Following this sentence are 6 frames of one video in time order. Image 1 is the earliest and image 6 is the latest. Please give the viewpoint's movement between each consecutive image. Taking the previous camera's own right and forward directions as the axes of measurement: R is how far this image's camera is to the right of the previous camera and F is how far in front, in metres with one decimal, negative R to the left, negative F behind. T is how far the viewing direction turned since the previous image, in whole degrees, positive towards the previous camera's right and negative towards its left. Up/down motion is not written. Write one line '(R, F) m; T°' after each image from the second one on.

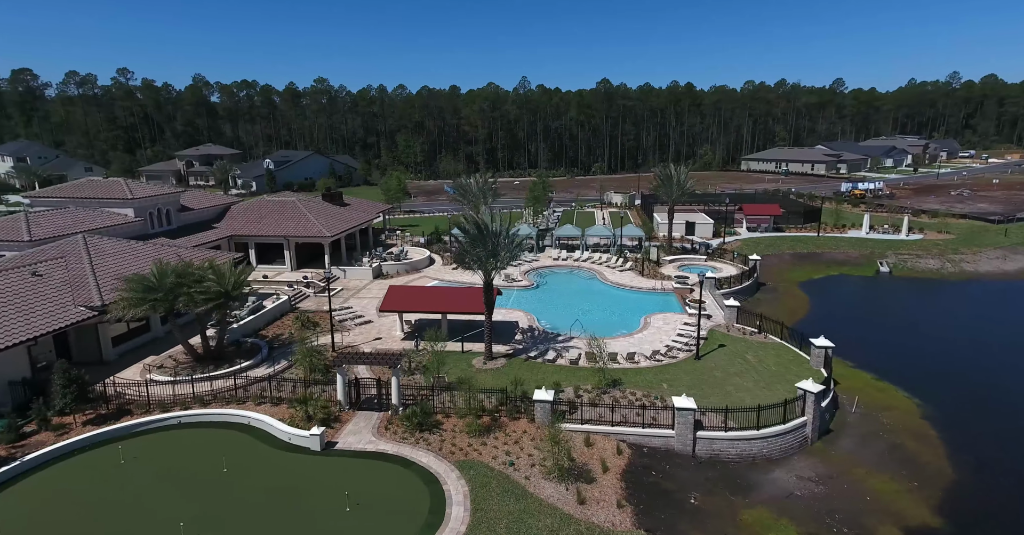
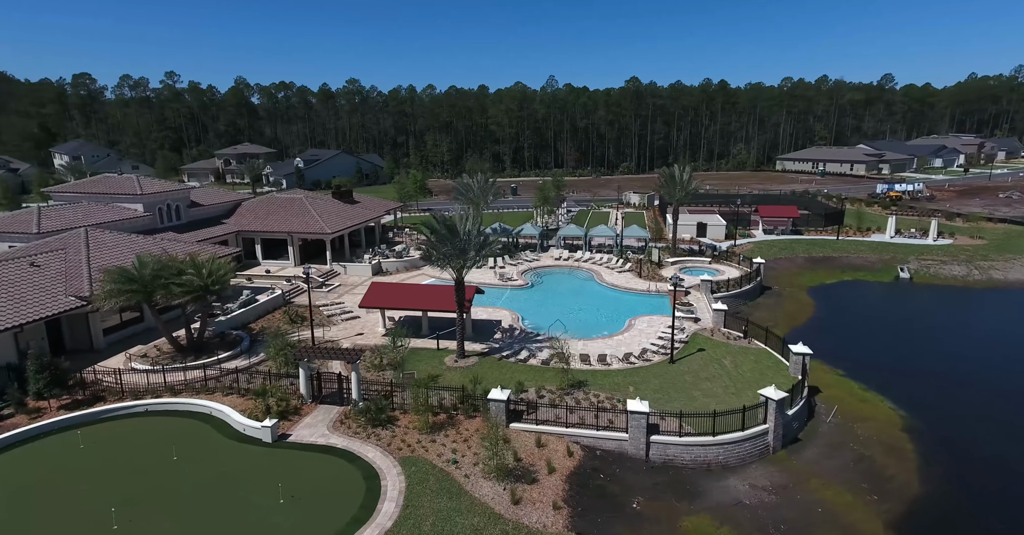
(+2.9, +0.1) m; -4°
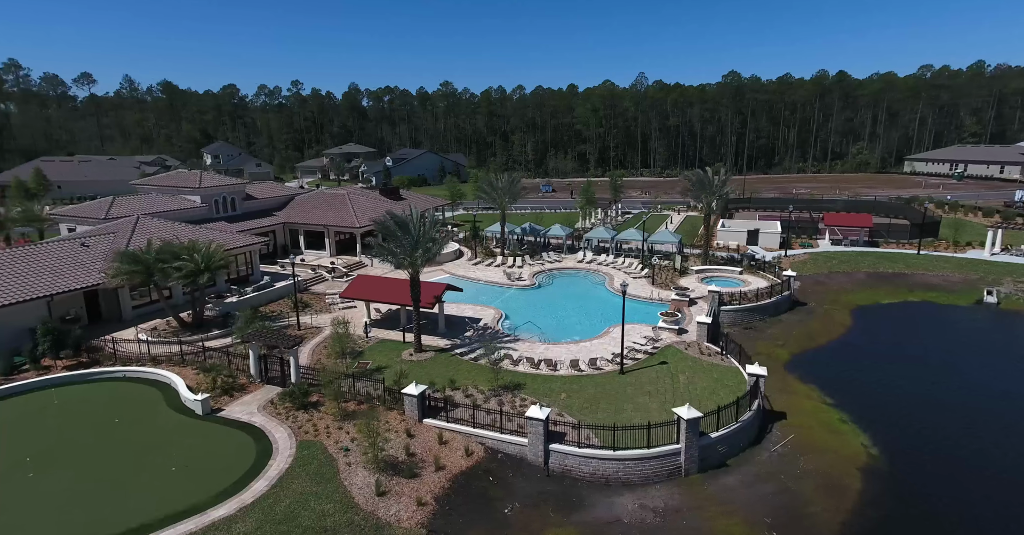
(+7.0, +0.6) m; -12°
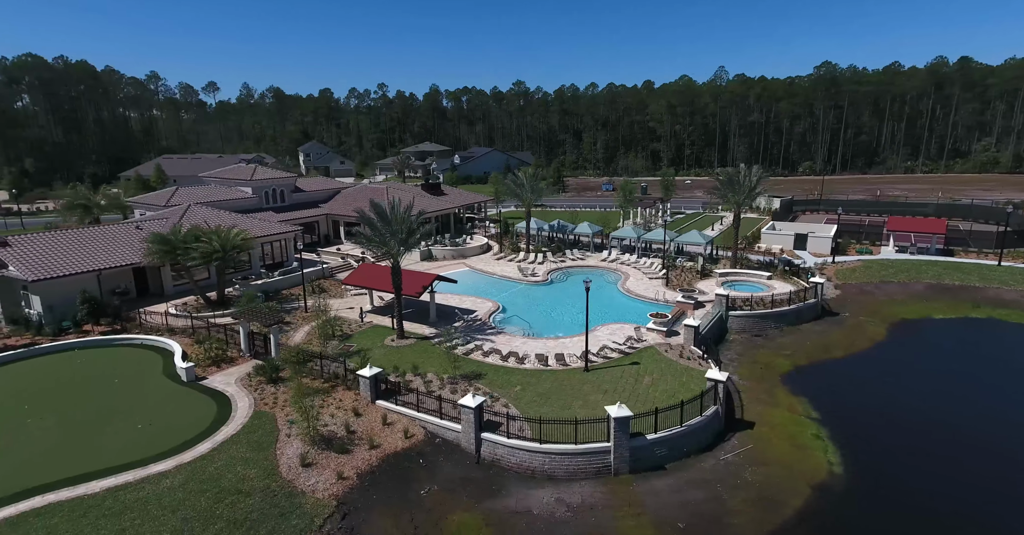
(+5.1, +0.2) m; -9°
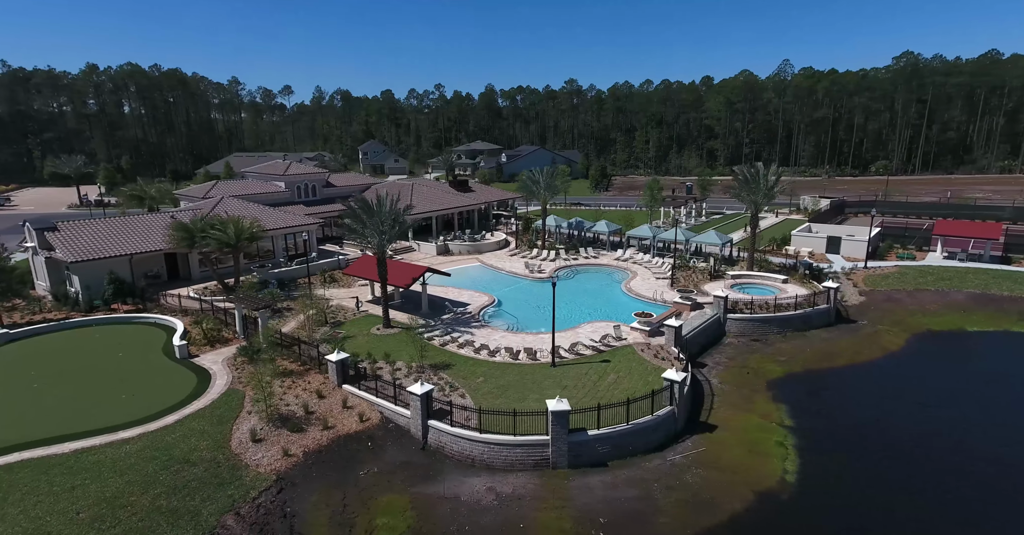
(+4.0, +0.1) m; -7°
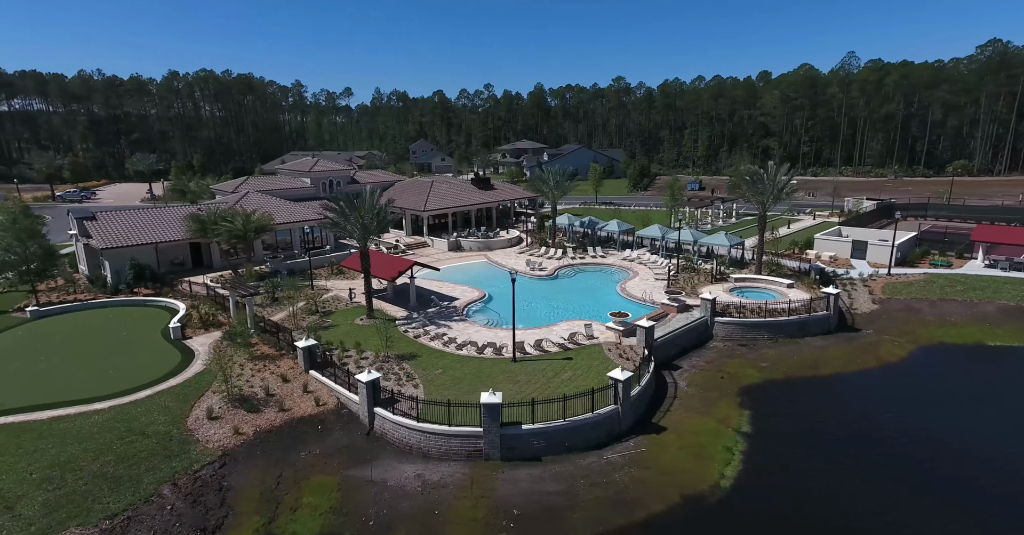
(+4.1, +0.1) m; -6°
